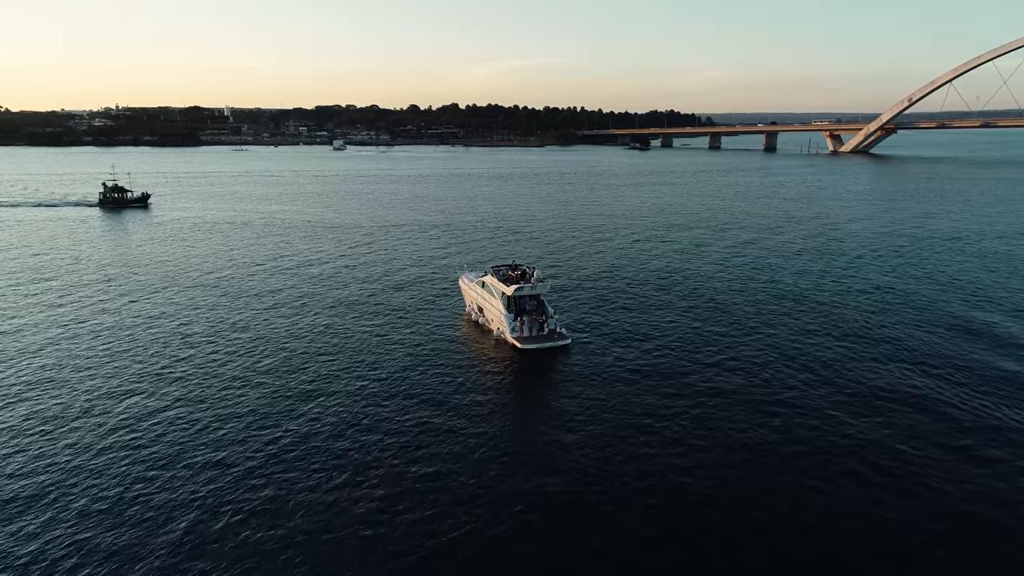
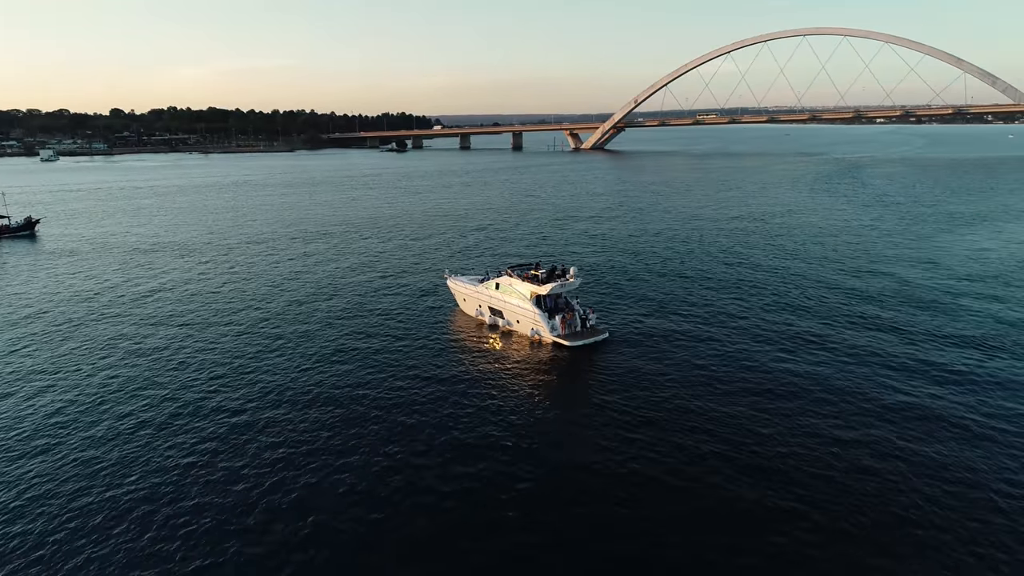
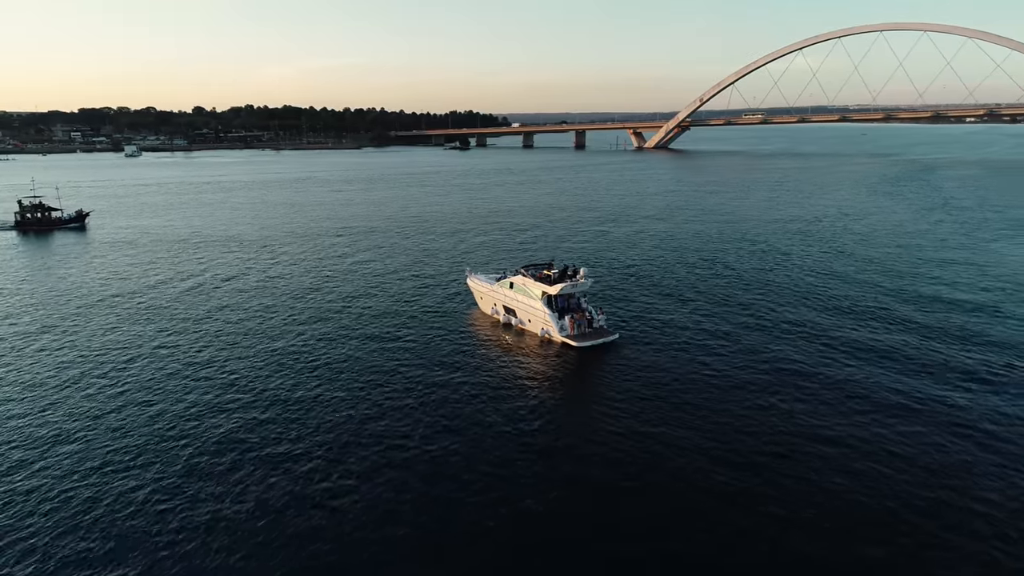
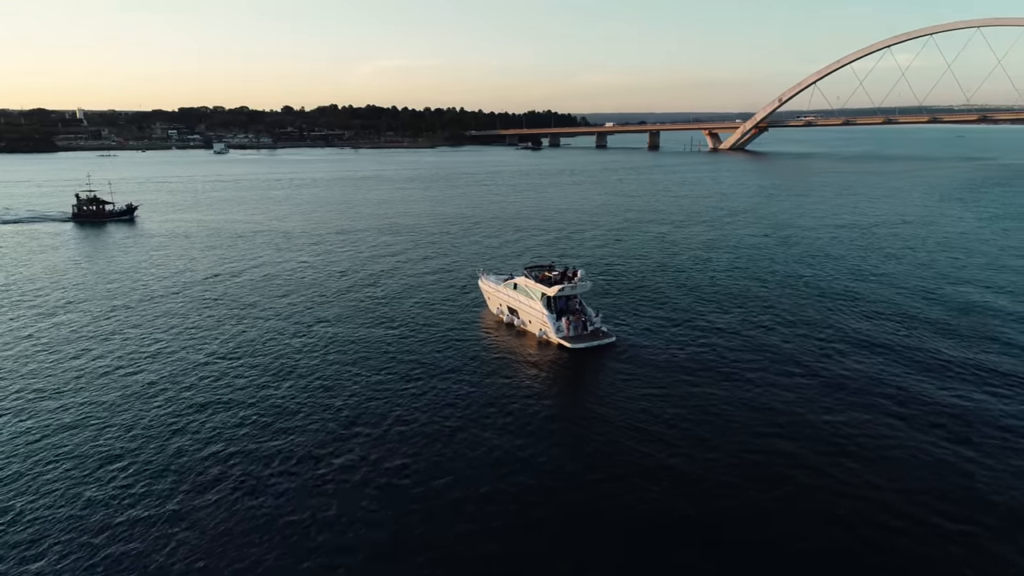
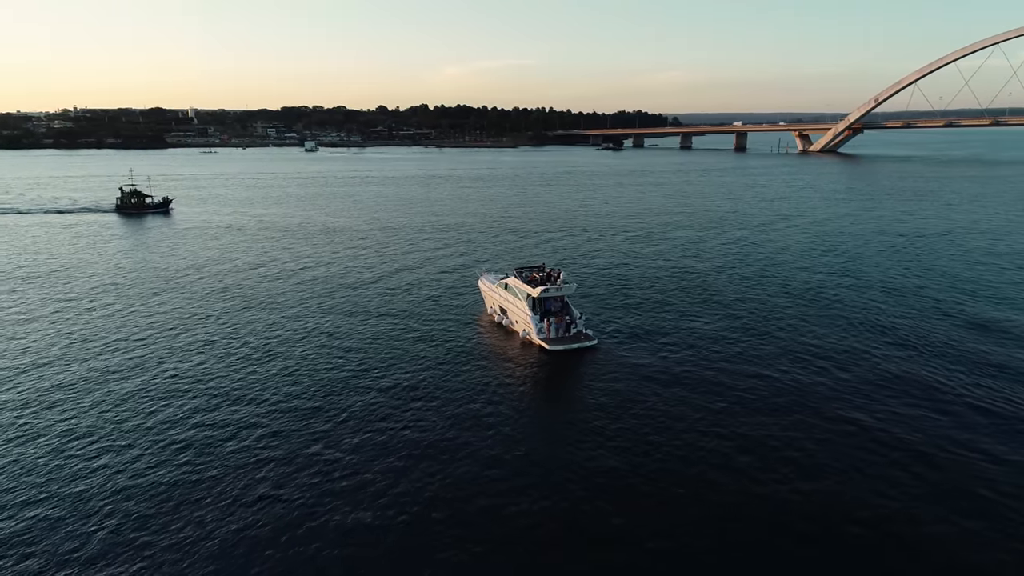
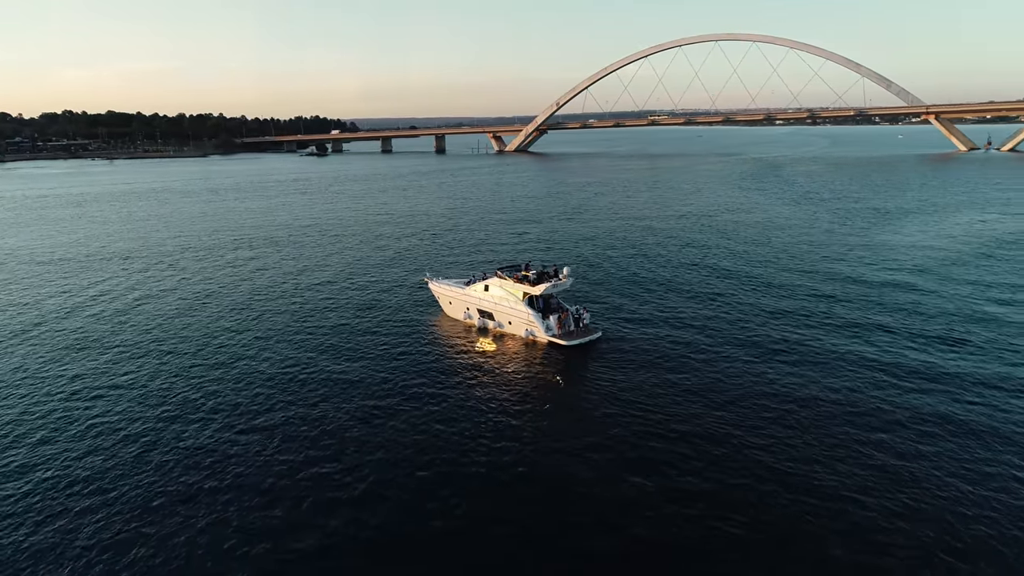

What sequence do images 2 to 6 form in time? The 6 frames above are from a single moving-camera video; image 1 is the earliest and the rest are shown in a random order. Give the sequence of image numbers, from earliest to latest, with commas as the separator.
5, 4, 3, 2, 6
